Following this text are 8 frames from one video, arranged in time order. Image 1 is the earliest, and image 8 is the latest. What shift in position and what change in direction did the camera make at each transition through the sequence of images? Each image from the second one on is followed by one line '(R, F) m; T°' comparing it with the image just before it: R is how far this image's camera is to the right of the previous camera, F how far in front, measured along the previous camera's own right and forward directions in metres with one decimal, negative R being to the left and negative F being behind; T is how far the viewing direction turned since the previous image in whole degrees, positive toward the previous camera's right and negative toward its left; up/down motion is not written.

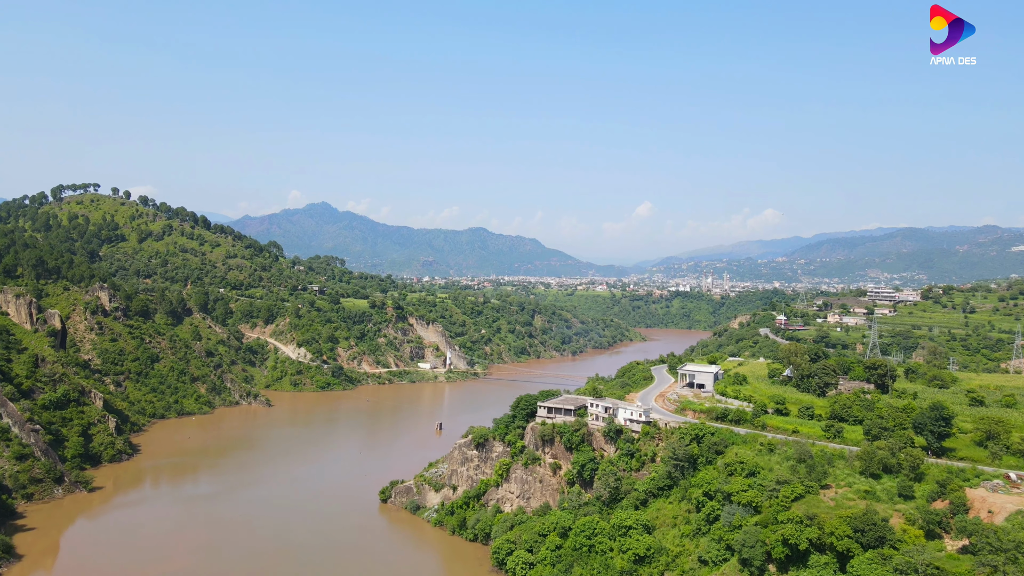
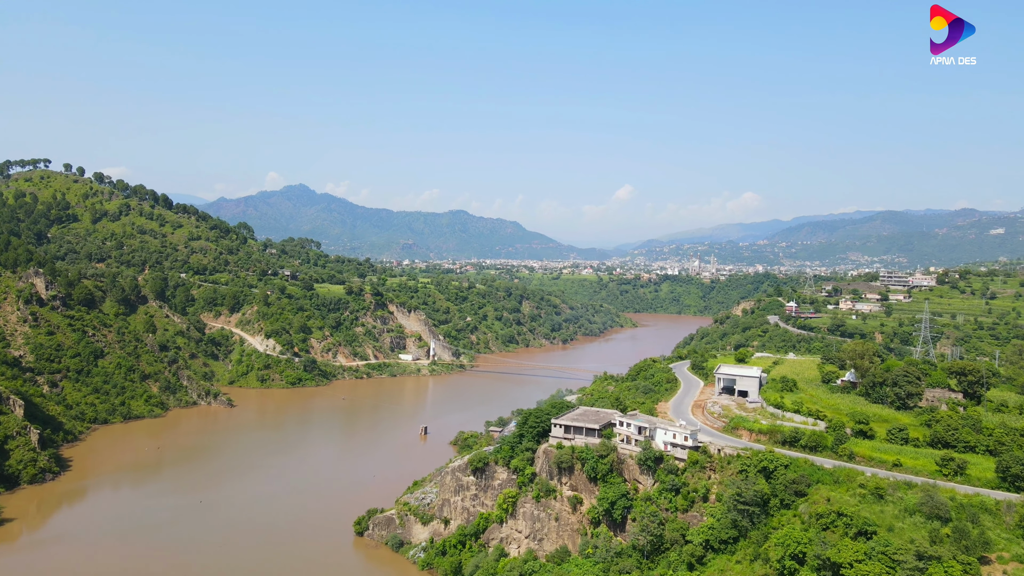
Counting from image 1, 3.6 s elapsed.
(-0.7, +4.6) m; +2°
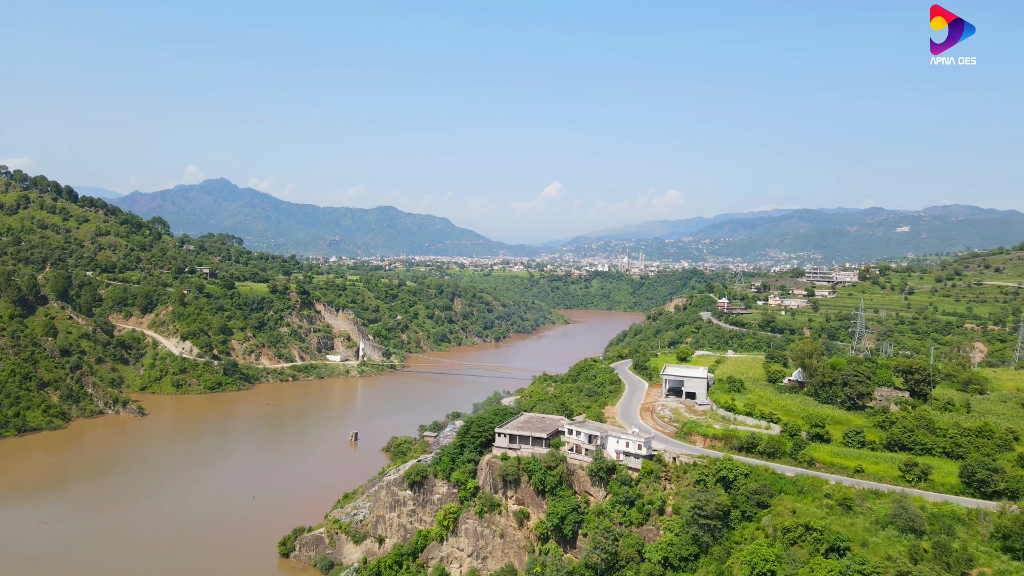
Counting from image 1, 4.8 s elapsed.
(-0.2, +1.3) m; +5°
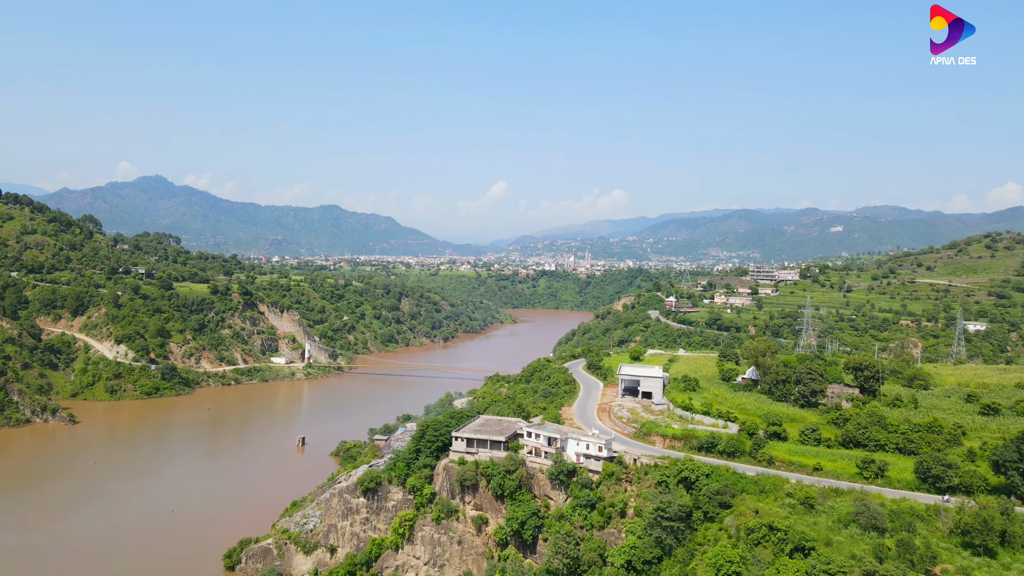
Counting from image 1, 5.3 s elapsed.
(-0.2, +0.4) m; +4°
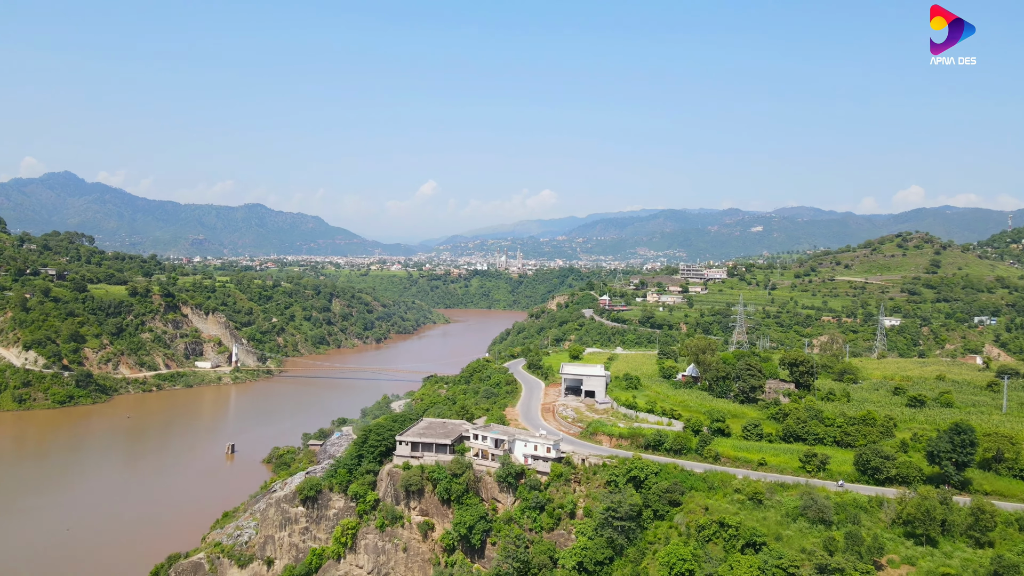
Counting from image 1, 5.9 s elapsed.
(-0.3, +0.3) m; +5°
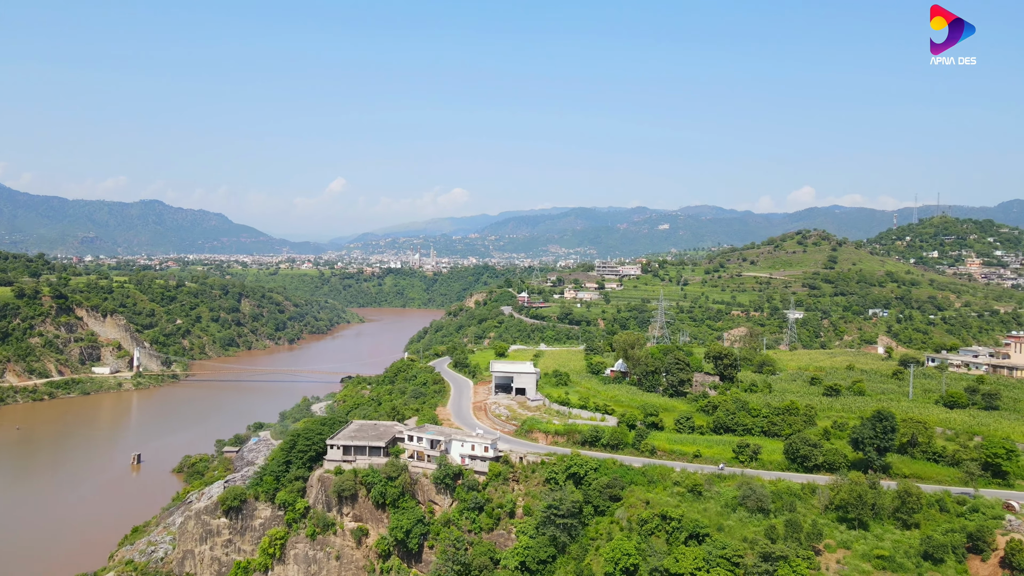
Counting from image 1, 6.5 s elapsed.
(-0.5, +0.3) m; +7°
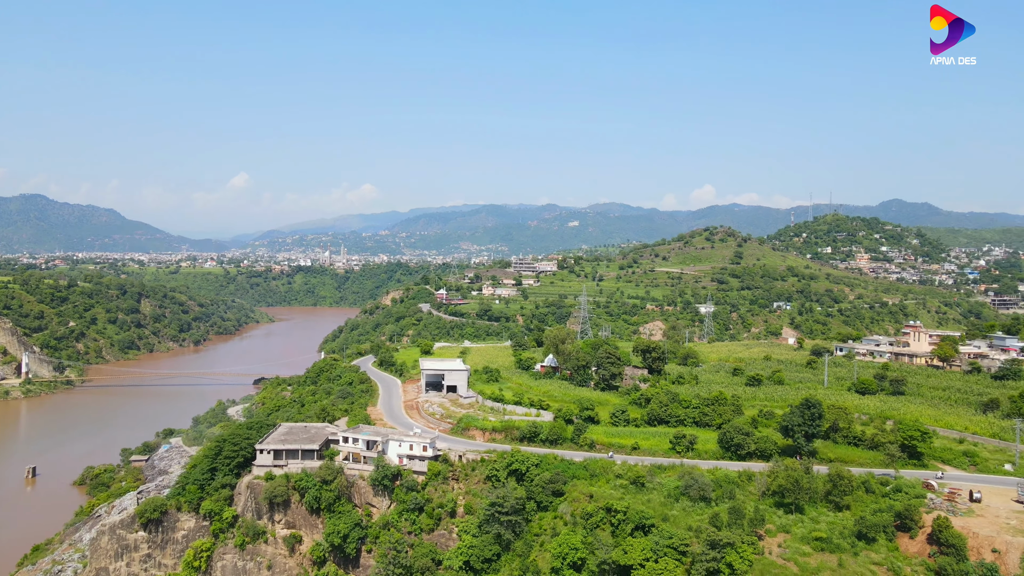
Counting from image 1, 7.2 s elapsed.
(-0.5, +0.2) m; +7°
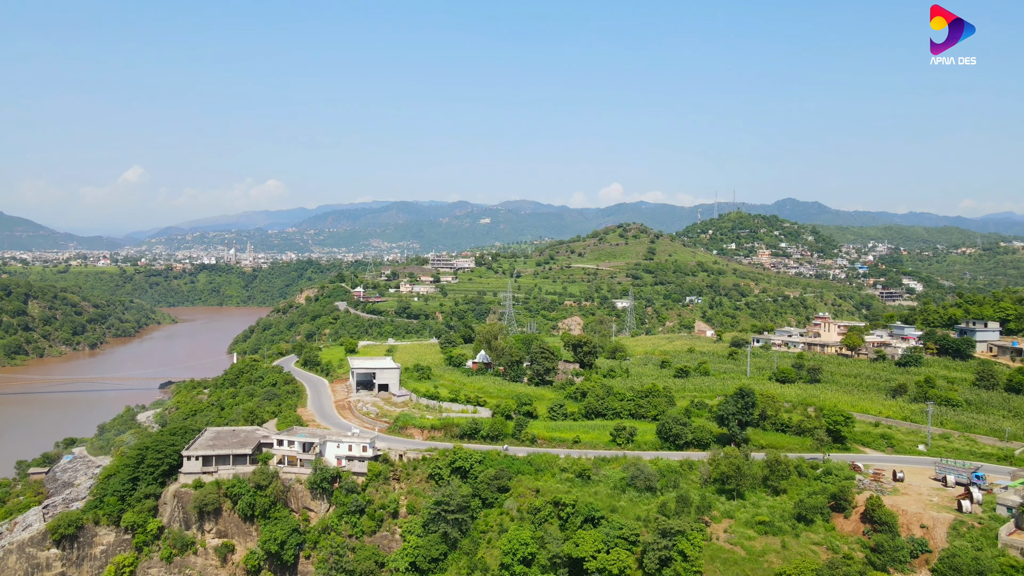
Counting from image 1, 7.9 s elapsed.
(-0.6, +0.1) m; +7°
